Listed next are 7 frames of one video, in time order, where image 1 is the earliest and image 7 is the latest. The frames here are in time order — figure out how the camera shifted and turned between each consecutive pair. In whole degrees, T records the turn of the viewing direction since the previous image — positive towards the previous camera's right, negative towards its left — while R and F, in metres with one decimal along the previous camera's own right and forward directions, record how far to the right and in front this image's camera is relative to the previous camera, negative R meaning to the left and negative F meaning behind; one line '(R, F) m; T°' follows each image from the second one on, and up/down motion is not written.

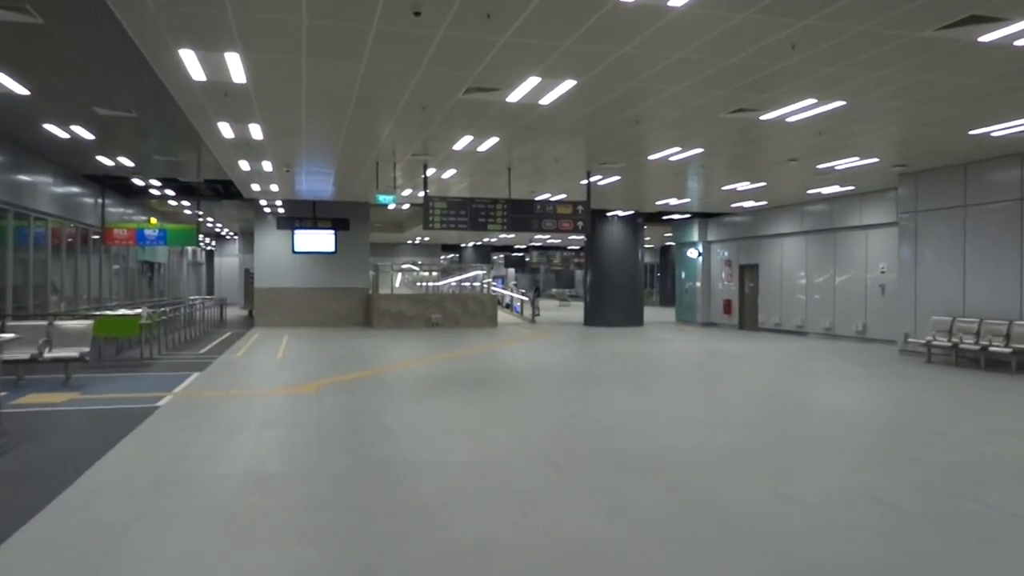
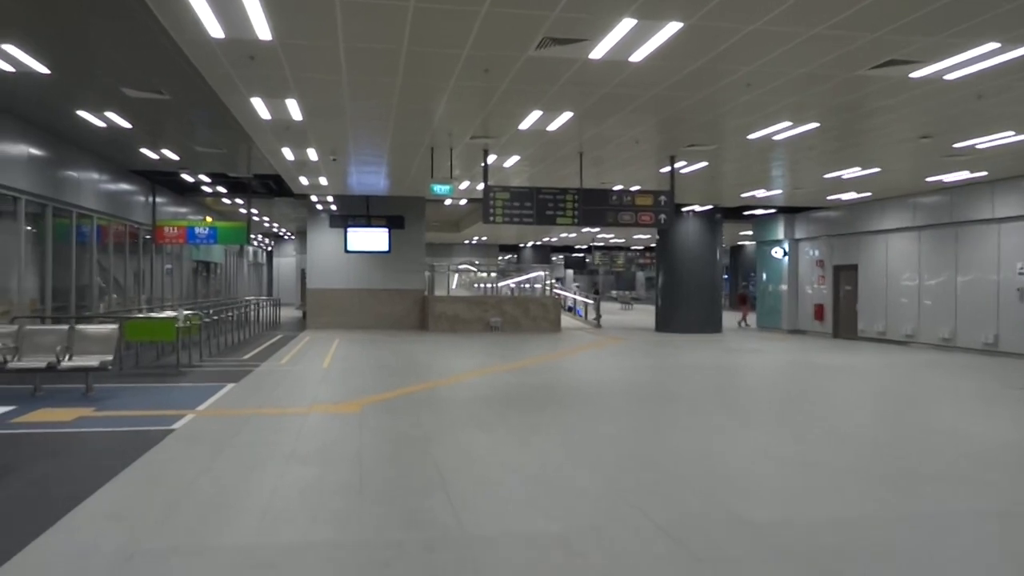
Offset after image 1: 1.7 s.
(-0.3, +1.7) m; -4°
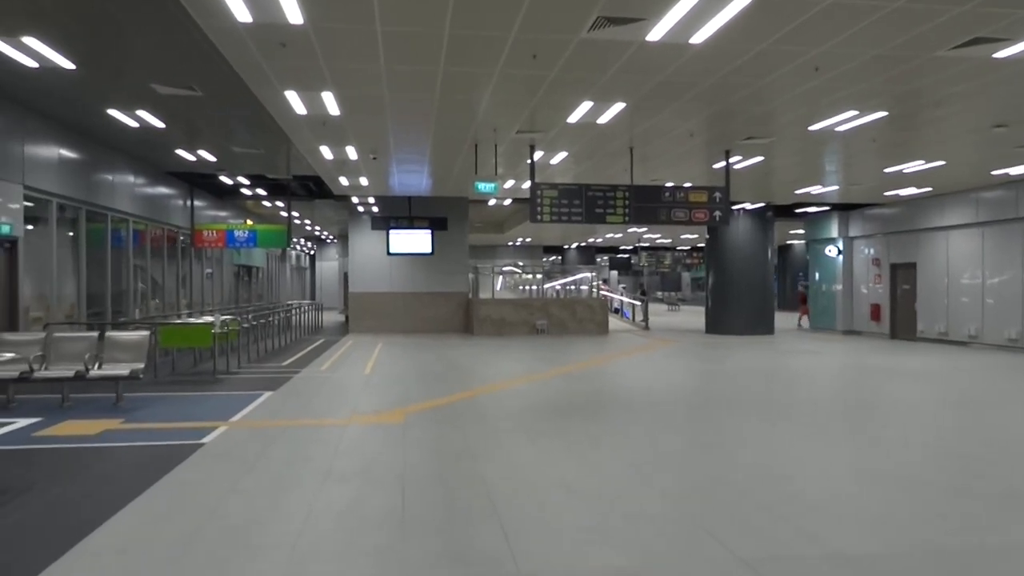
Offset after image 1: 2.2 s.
(-0.1, +0.6) m; -3°
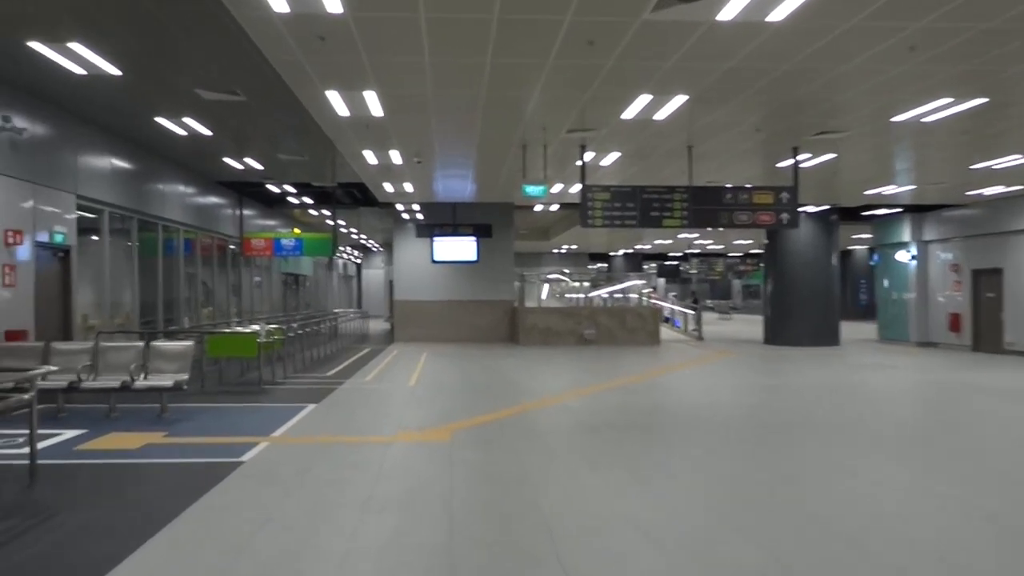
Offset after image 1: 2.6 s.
(-0.1, +0.5) m; -3°
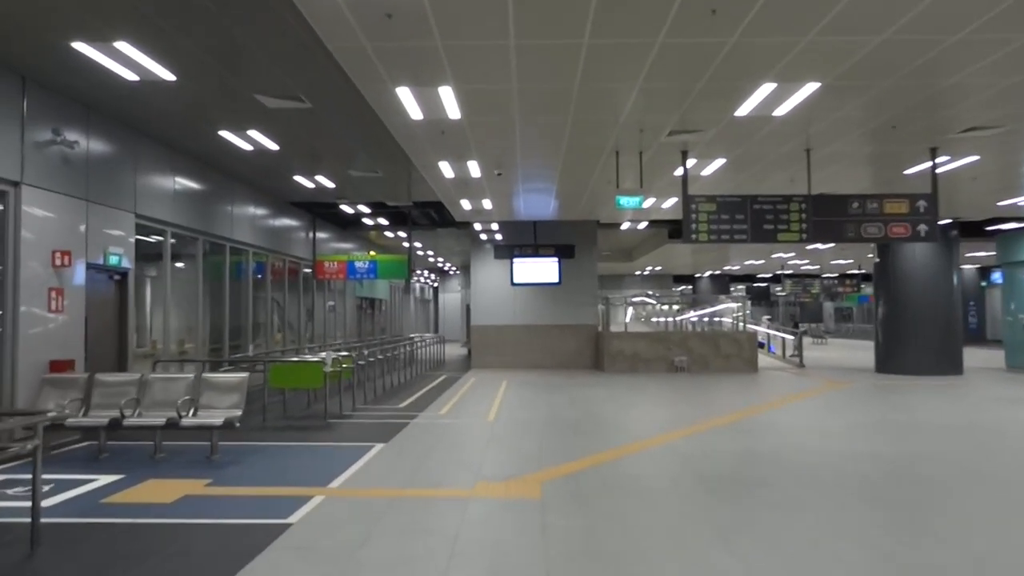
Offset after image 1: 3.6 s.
(-0.2, +1.2) m; -6°
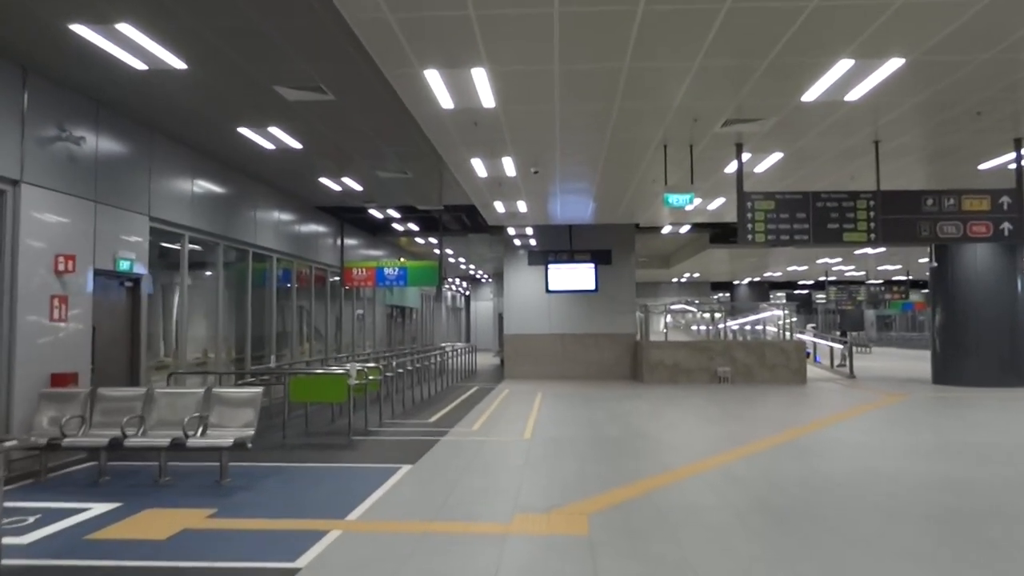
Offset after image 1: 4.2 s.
(-0.1, +0.8) m; -2°
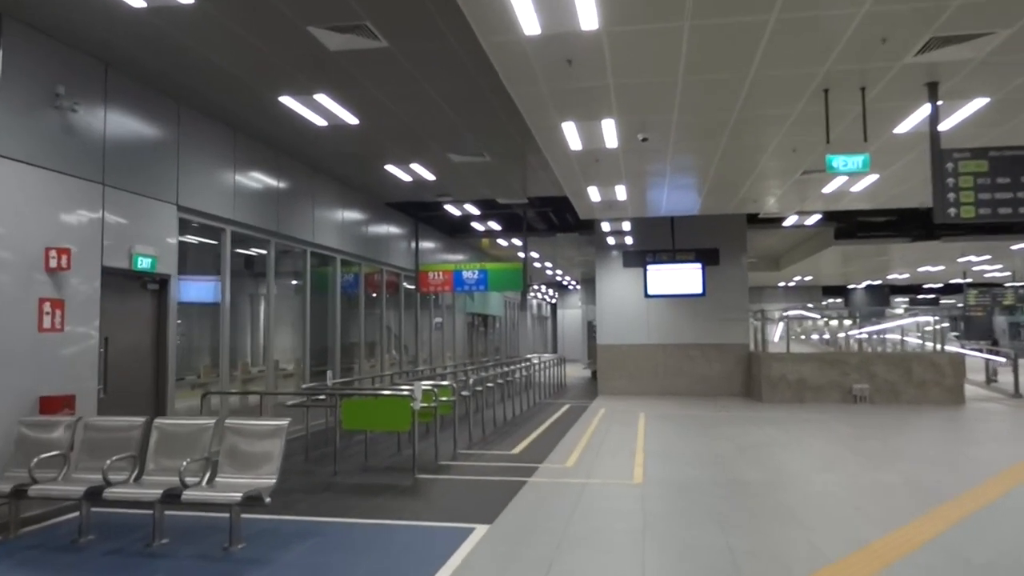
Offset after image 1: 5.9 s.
(-0.2, +2.1) m; -7°
